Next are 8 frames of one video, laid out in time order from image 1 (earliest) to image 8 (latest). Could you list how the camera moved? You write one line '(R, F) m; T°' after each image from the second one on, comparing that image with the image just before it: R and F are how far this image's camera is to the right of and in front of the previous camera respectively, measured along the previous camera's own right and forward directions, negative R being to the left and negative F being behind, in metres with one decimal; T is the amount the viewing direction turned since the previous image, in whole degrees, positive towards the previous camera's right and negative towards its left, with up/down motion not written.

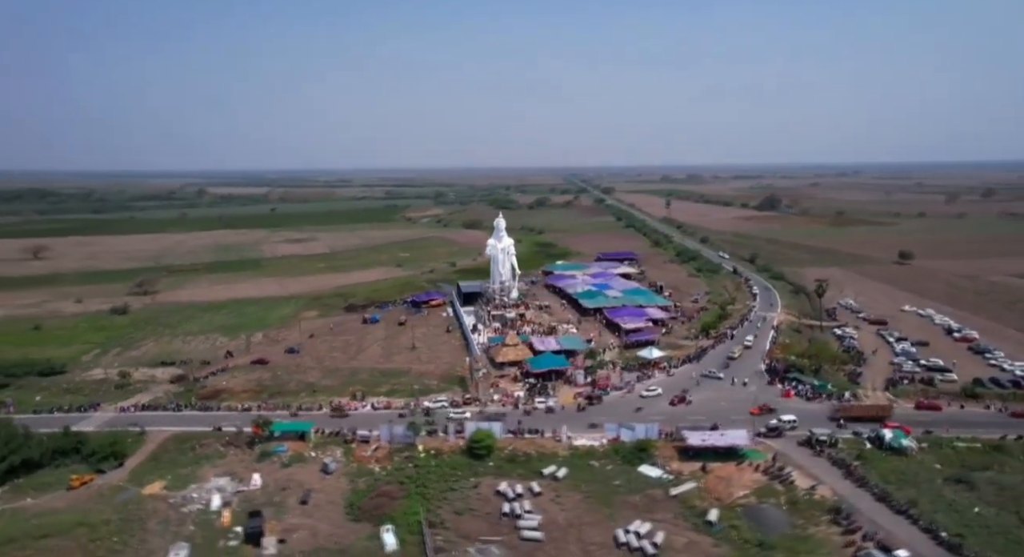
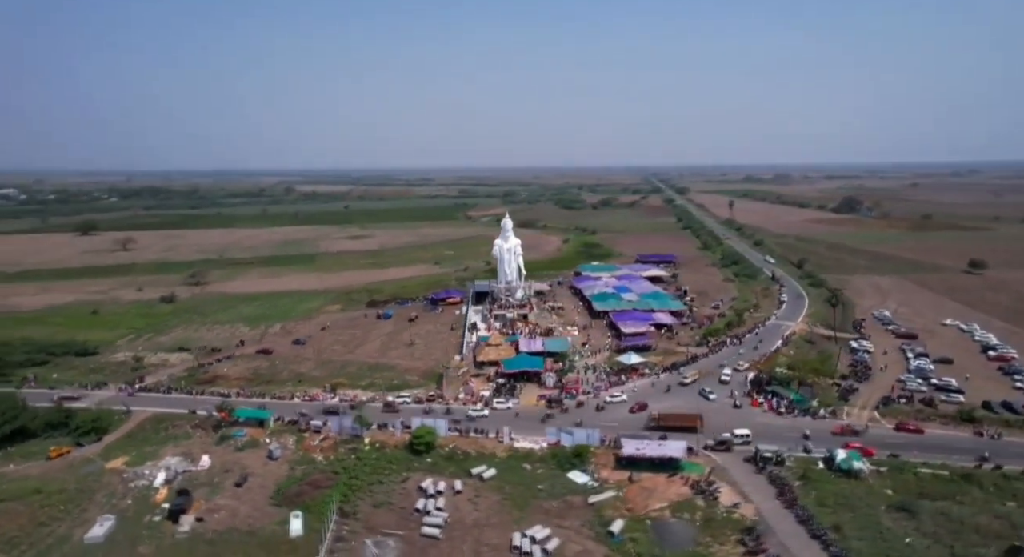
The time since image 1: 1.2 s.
(+5.0, +0.2) m; -7°
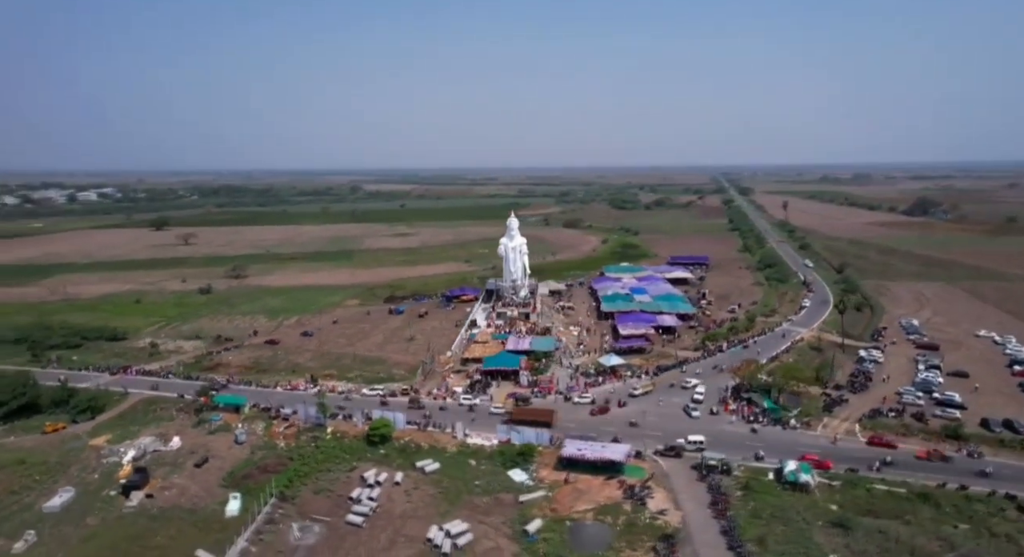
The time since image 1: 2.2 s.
(+4.1, +0.1) m; -6°
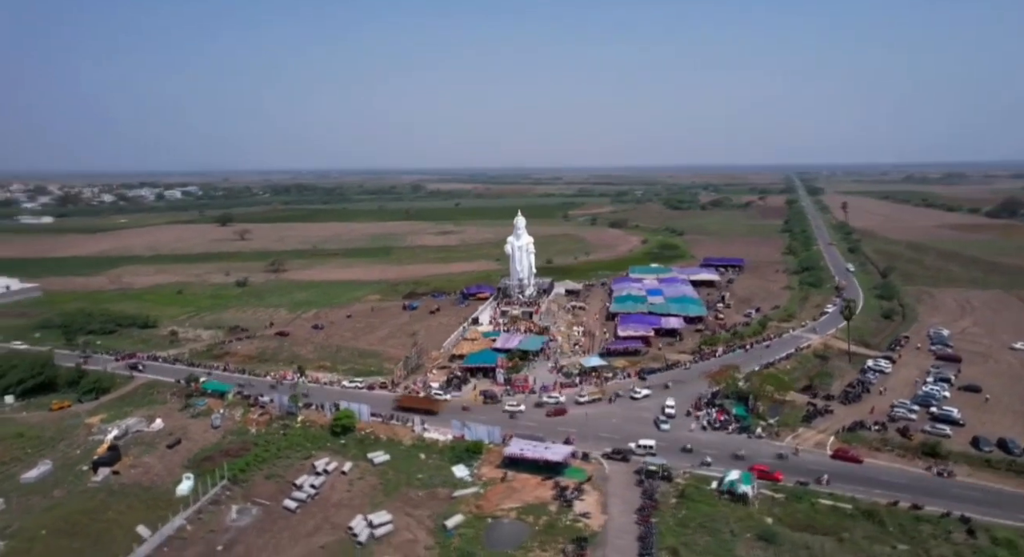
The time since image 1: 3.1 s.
(+4.0, +0.1) m; -6°
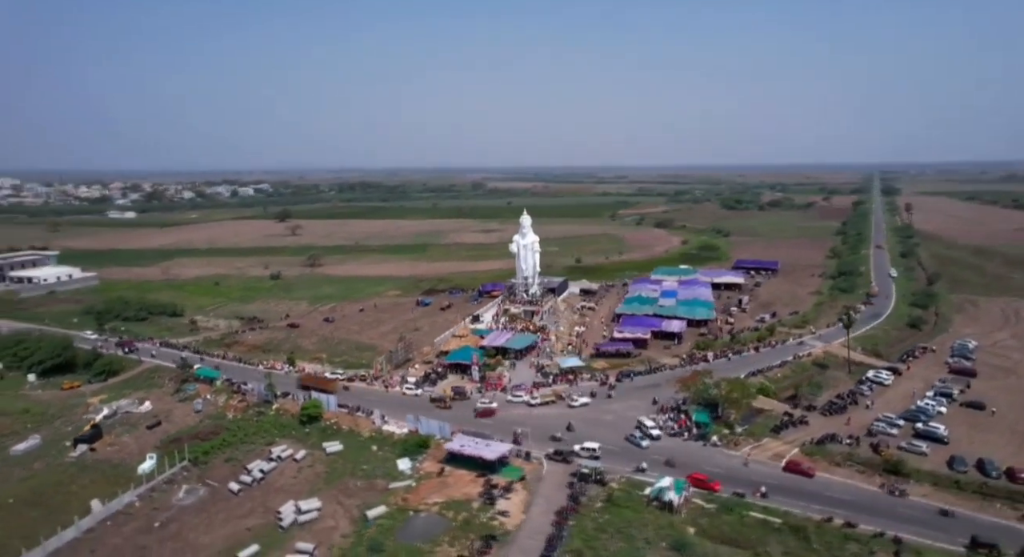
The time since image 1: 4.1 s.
(+4.0, +0.1) m; -6°
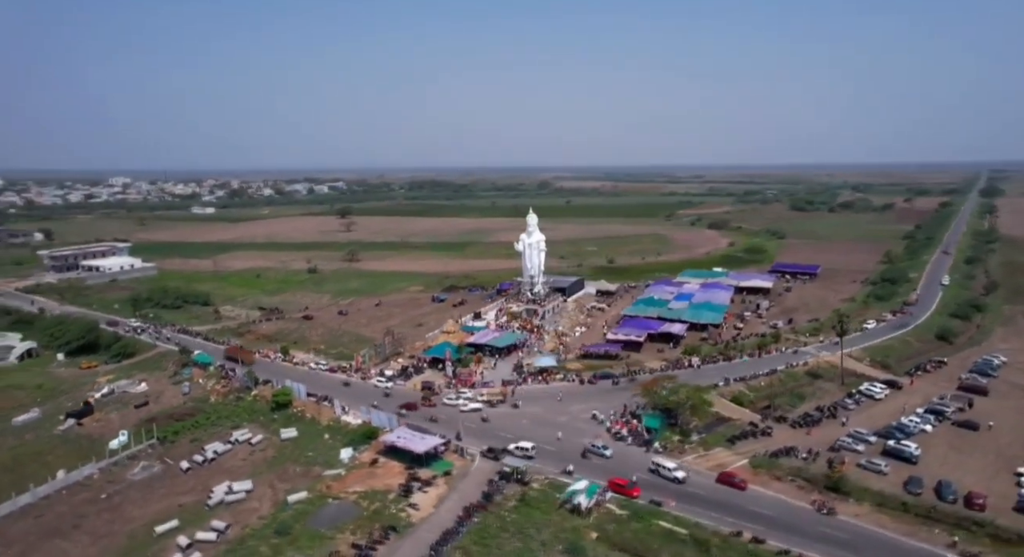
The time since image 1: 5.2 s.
(+4.5, +0.2) m; -6°
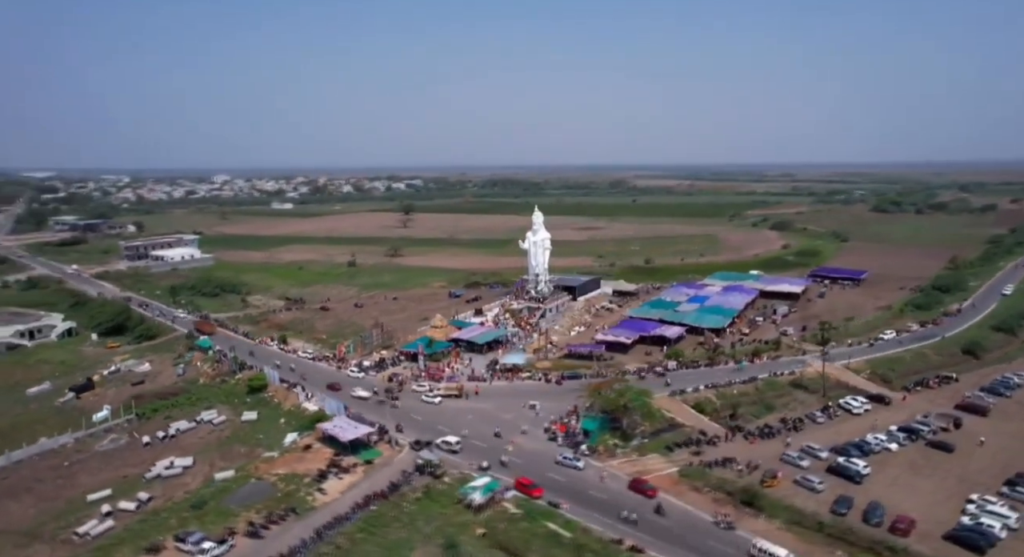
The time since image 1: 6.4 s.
(+5.1, +0.2) m; -7°
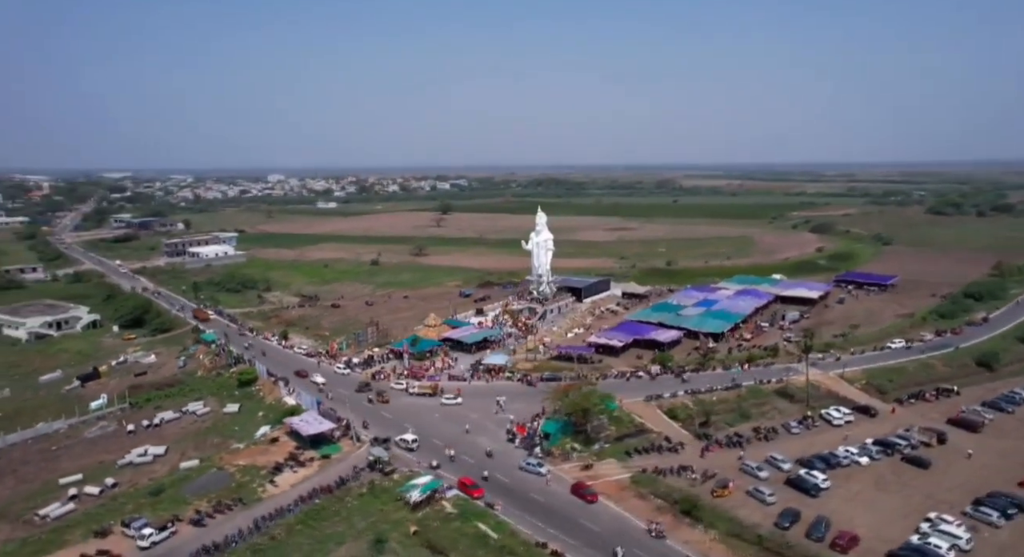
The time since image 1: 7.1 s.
(+3.1, 0.0) m; -4°
